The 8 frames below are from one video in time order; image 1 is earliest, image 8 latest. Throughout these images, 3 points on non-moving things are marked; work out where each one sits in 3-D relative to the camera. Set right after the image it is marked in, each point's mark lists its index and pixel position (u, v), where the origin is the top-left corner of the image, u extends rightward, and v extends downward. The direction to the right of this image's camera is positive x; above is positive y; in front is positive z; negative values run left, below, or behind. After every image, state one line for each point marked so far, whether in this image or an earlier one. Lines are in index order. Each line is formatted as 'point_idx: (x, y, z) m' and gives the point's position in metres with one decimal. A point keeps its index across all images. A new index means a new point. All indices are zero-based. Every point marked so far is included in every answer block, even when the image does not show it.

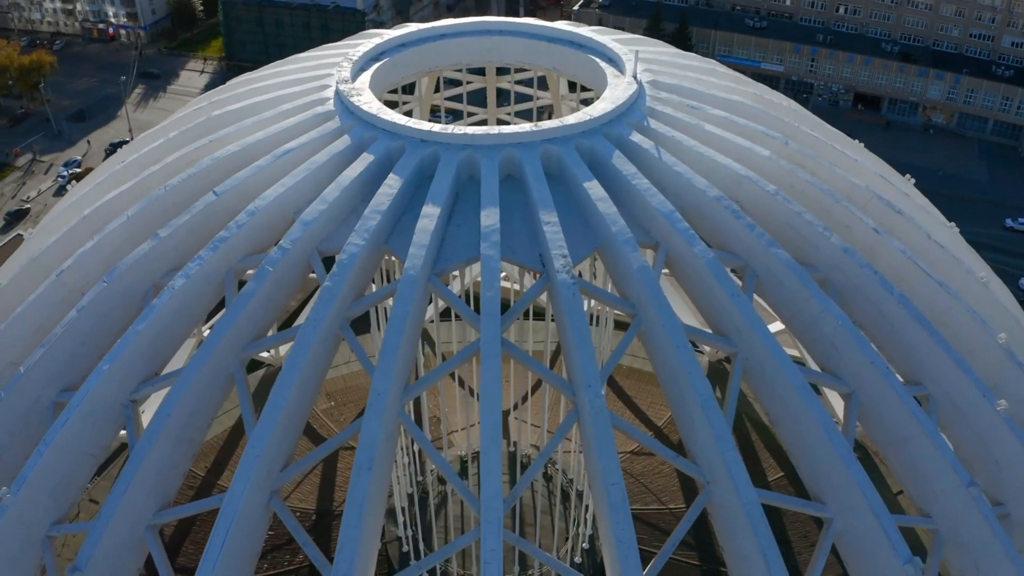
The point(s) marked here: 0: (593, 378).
0: (+1.0, -1.3, +11.7) m
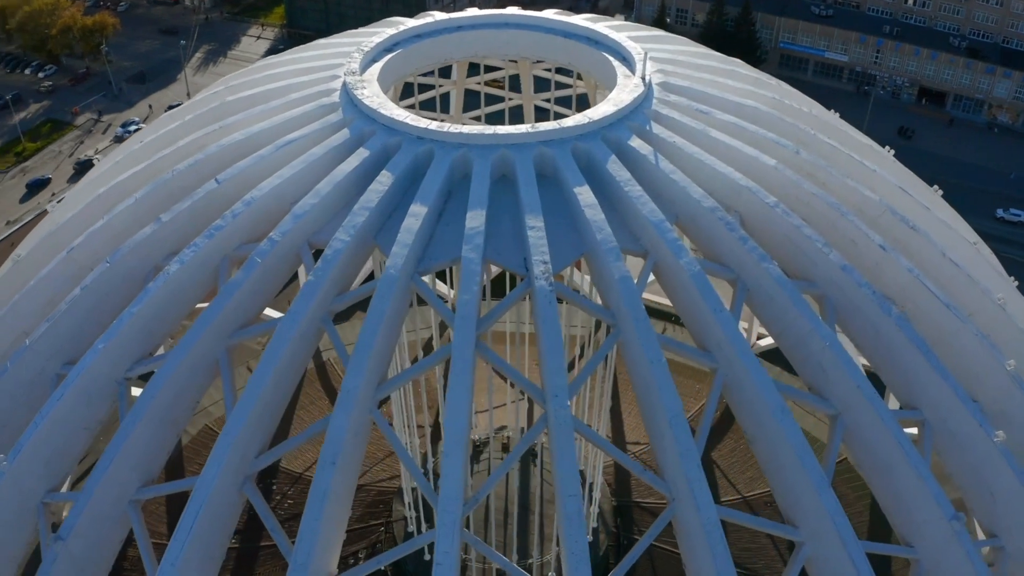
0: (+0.6, -1.4, +11.6) m
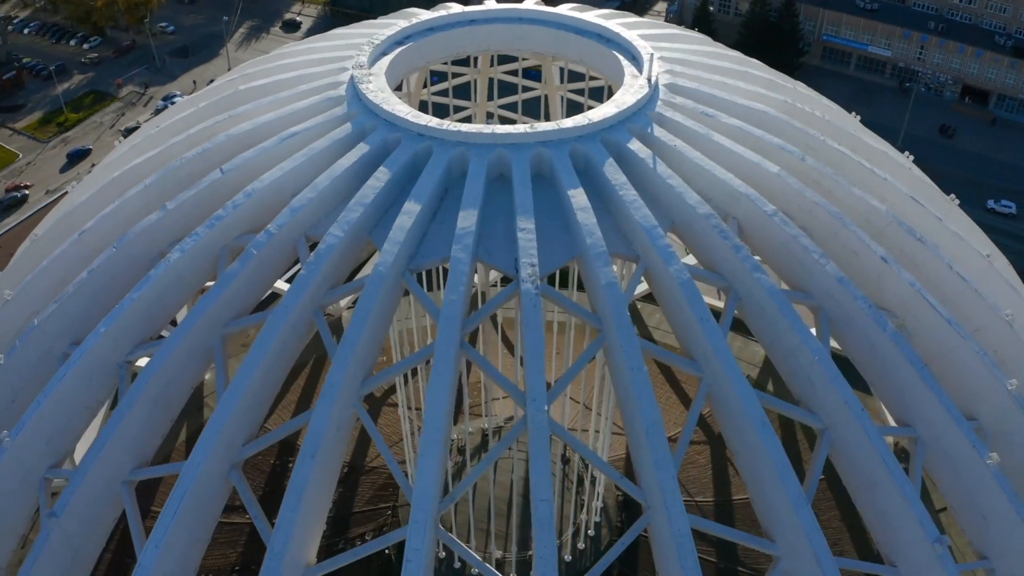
0: (+0.4, -1.5, +11.7) m
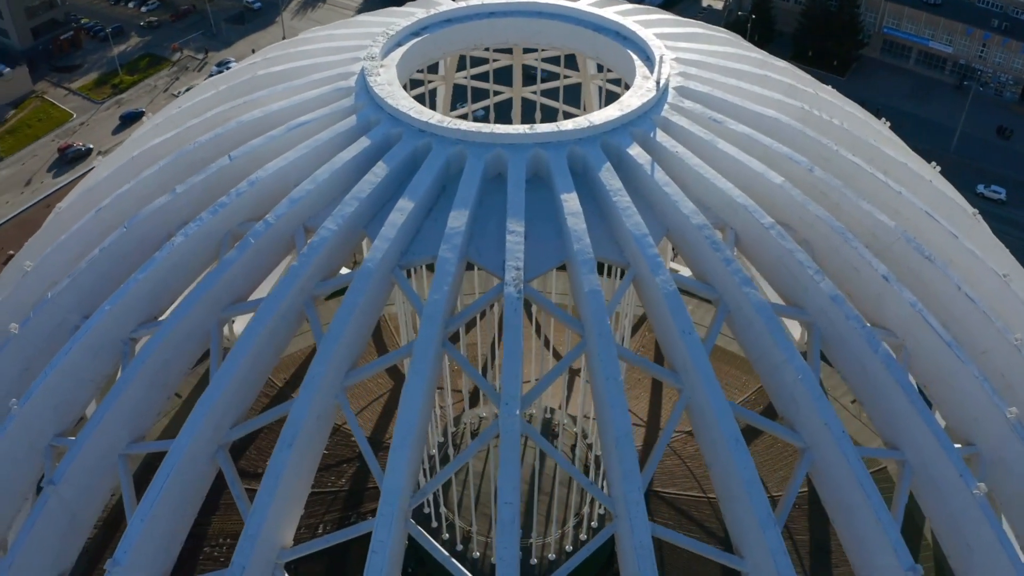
0: (0.0, -1.5, +11.7) m
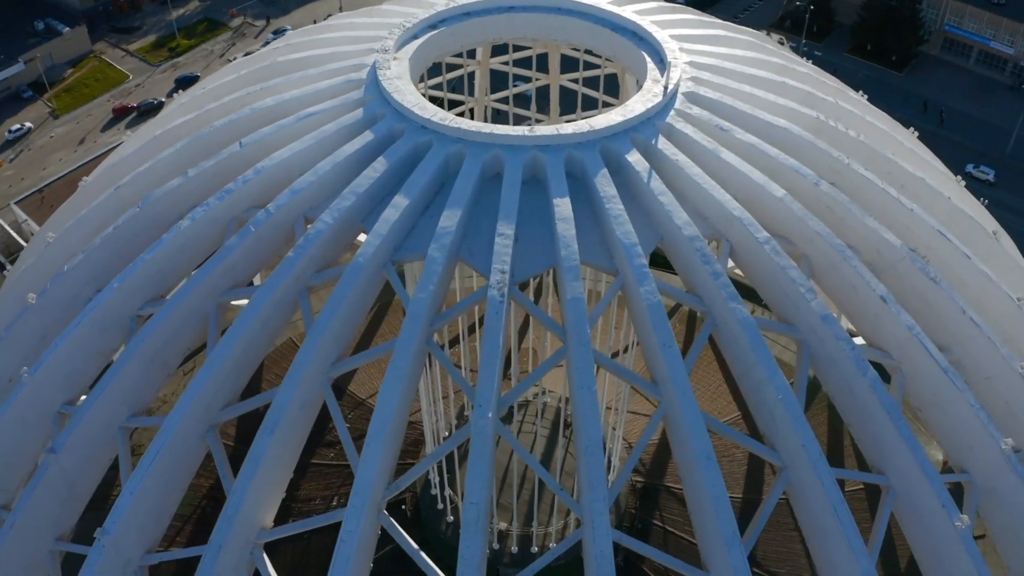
0: (-0.3, -1.6, +11.9) m
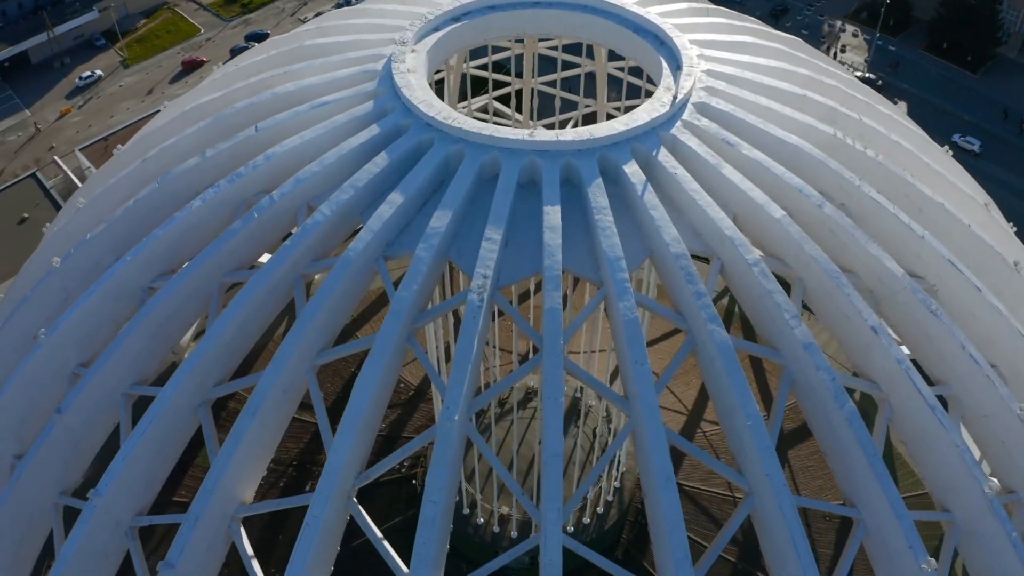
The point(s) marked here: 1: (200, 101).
0: (-0.8, -1.7, +12.2) m
1: (-7.2, +4.4, +19.2) m
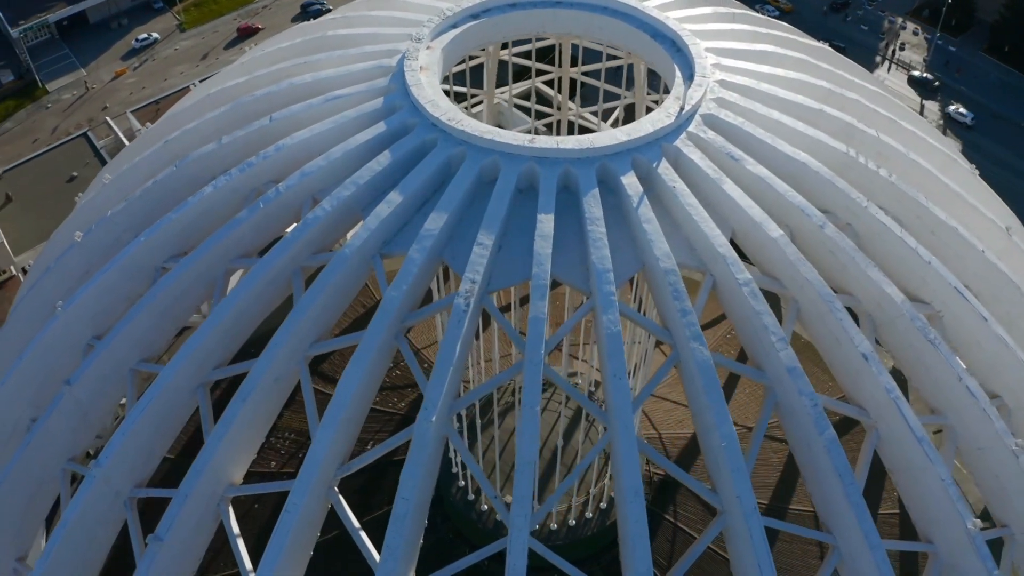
0: (-1.1, -1.7, +12.4) m
1: (-6.8, +4.9, +19.6) m
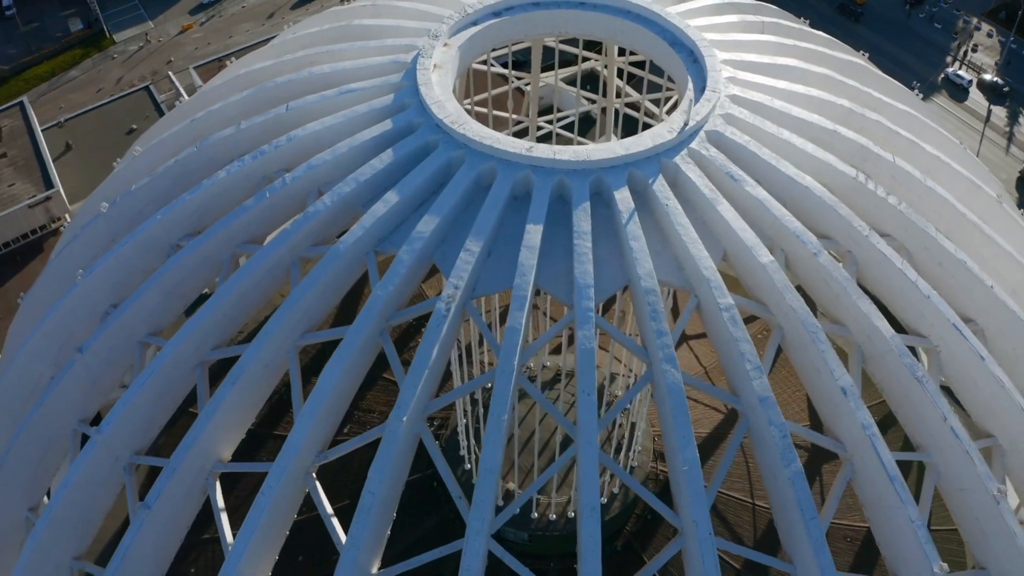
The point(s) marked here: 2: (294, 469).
0: (-1.6, -1.8, +12.9) m
1: (-6.3, +5.5, +20.1) m
2: (-3.5, -2.9, +13.3) m
